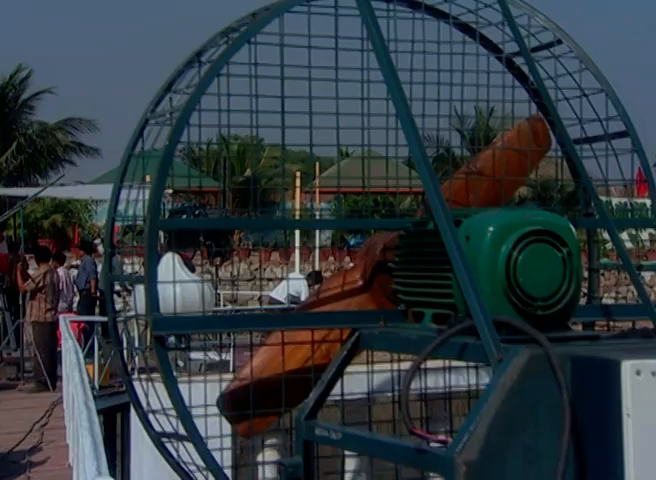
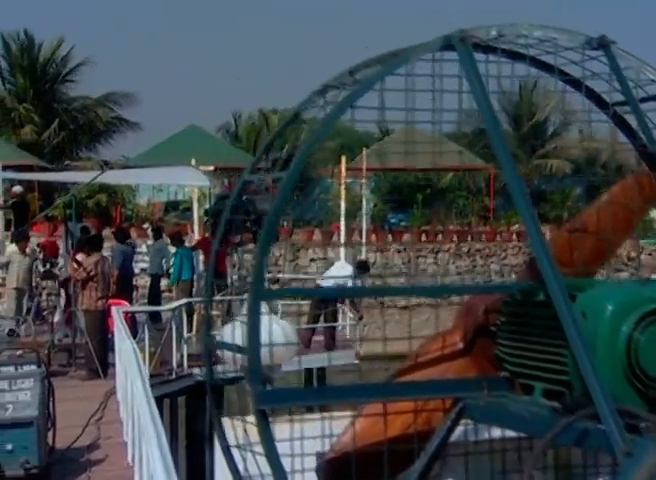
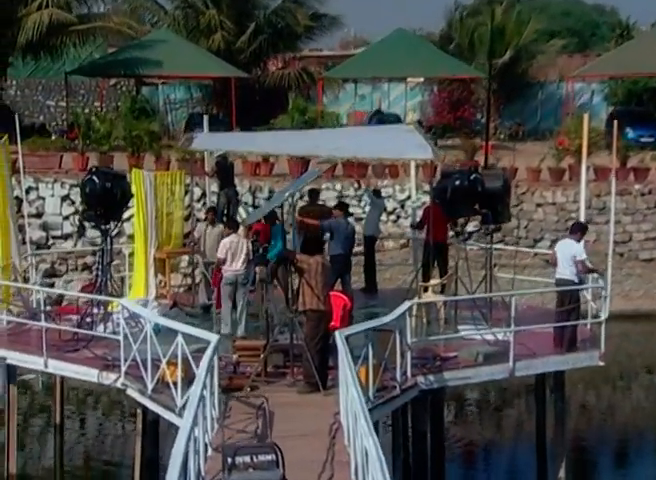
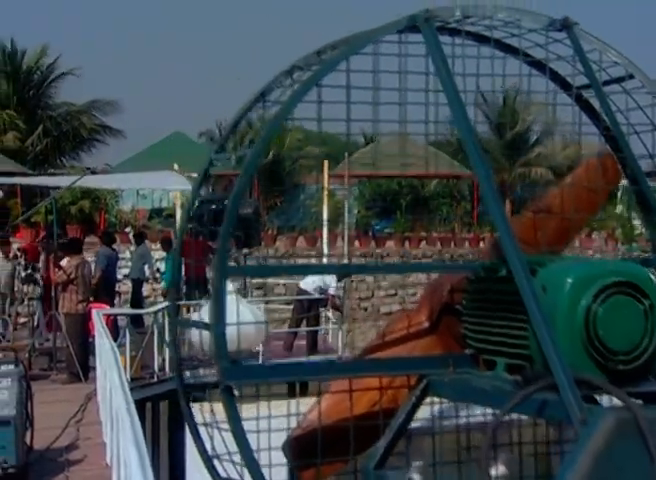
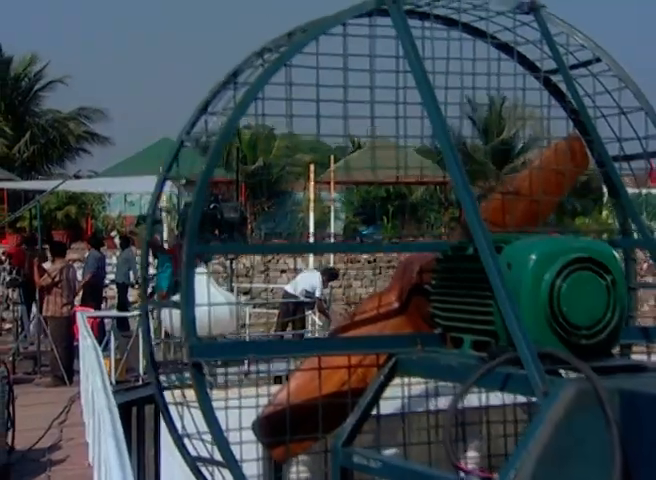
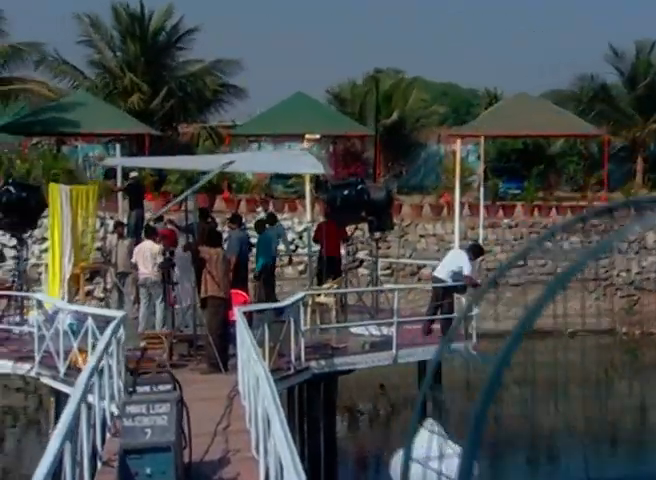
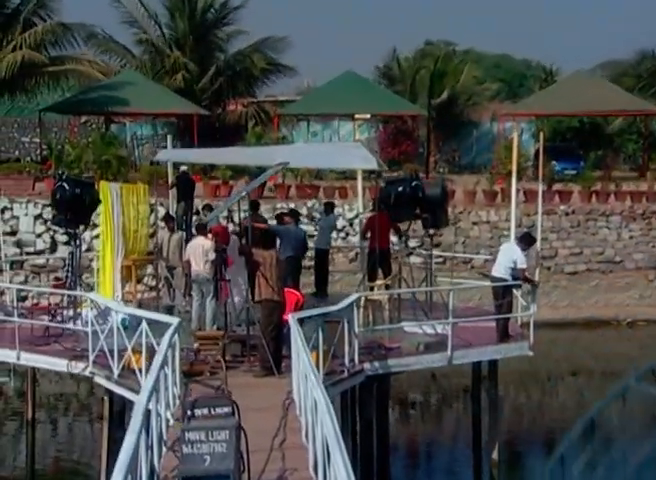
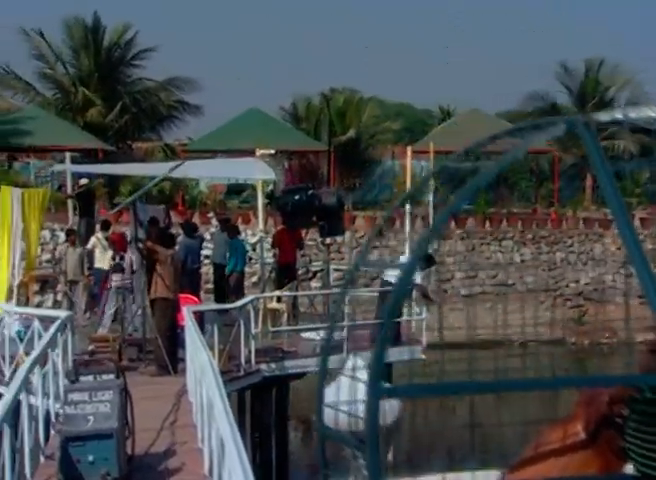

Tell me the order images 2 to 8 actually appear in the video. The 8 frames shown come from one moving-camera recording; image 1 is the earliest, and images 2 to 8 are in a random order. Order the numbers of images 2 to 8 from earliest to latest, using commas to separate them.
5, 4, 2, 8, 6, 7, 3
